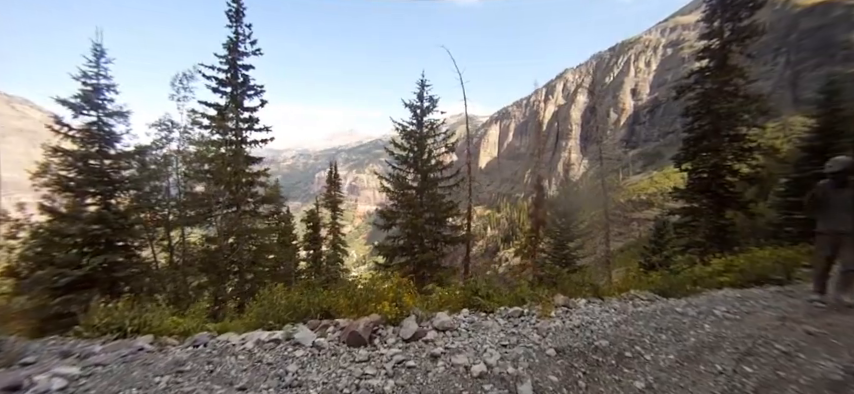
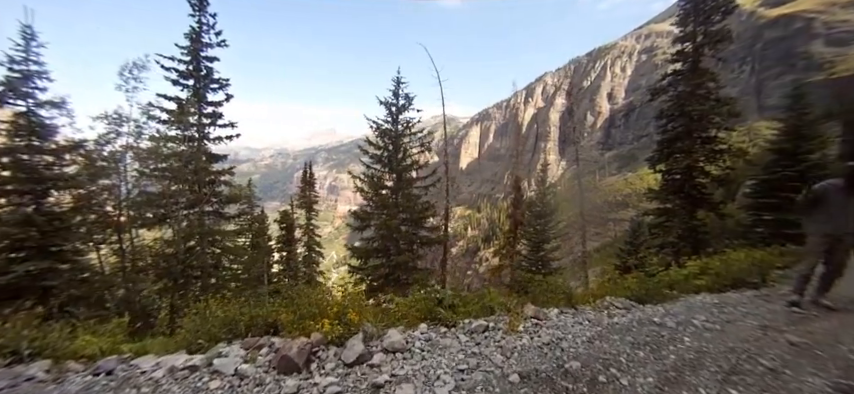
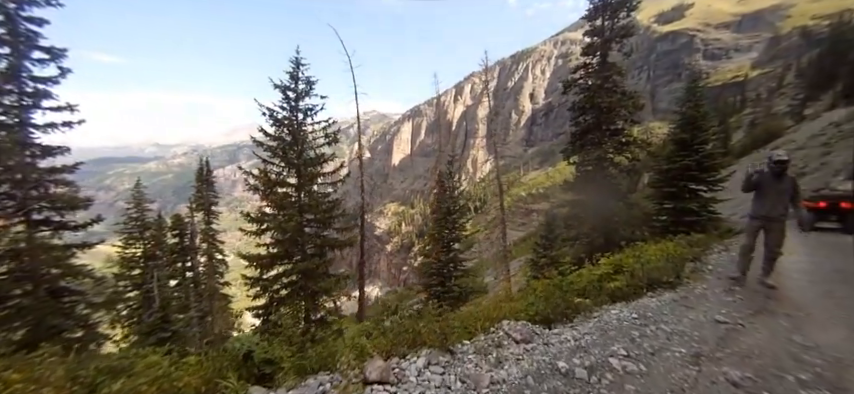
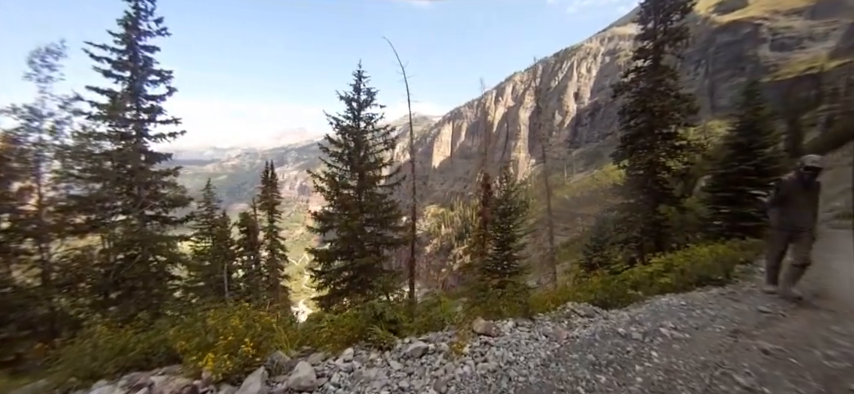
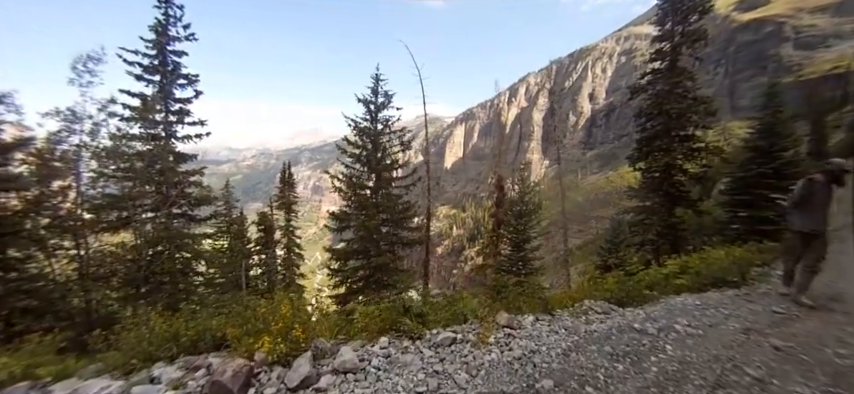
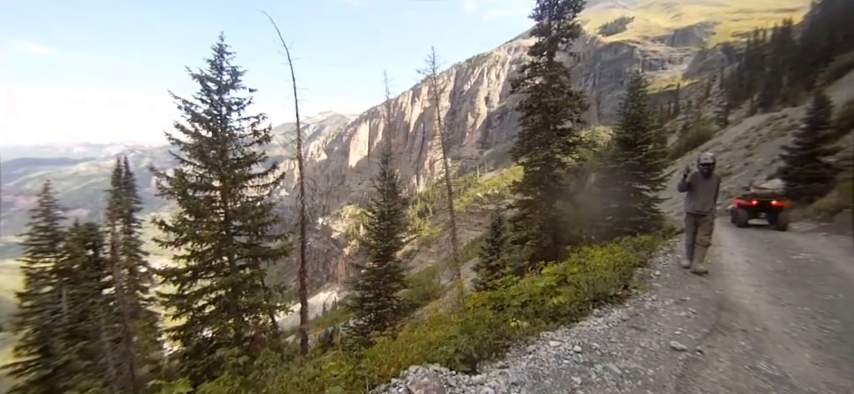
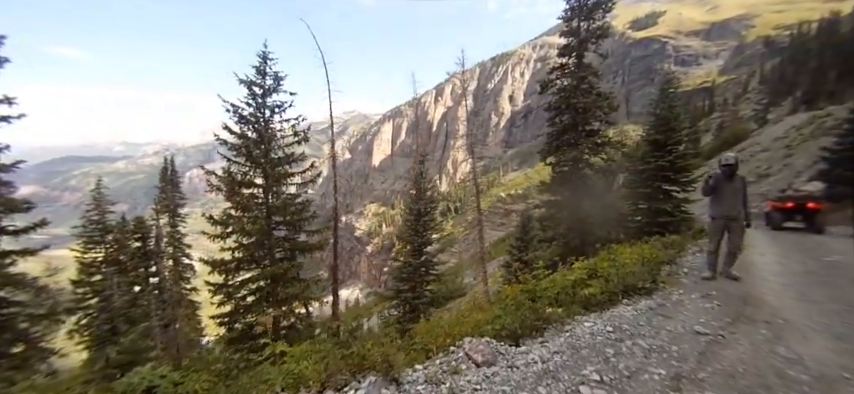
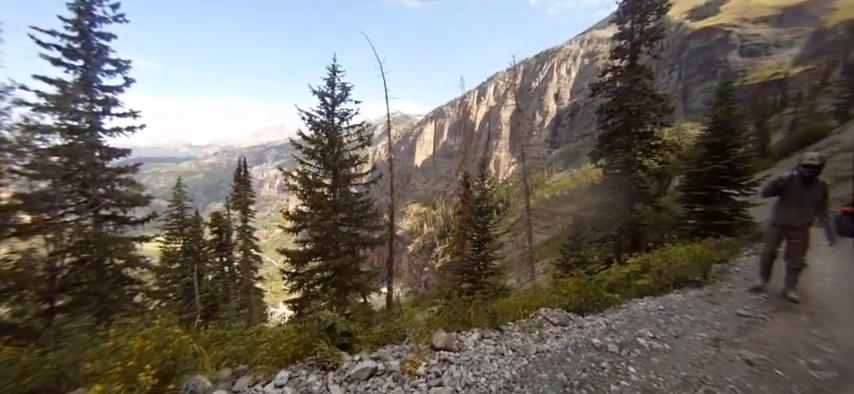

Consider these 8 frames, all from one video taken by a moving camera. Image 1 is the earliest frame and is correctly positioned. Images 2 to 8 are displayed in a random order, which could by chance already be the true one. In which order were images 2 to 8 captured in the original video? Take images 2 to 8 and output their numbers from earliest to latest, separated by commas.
2, 5, 4, 8, 3, 7, 6
